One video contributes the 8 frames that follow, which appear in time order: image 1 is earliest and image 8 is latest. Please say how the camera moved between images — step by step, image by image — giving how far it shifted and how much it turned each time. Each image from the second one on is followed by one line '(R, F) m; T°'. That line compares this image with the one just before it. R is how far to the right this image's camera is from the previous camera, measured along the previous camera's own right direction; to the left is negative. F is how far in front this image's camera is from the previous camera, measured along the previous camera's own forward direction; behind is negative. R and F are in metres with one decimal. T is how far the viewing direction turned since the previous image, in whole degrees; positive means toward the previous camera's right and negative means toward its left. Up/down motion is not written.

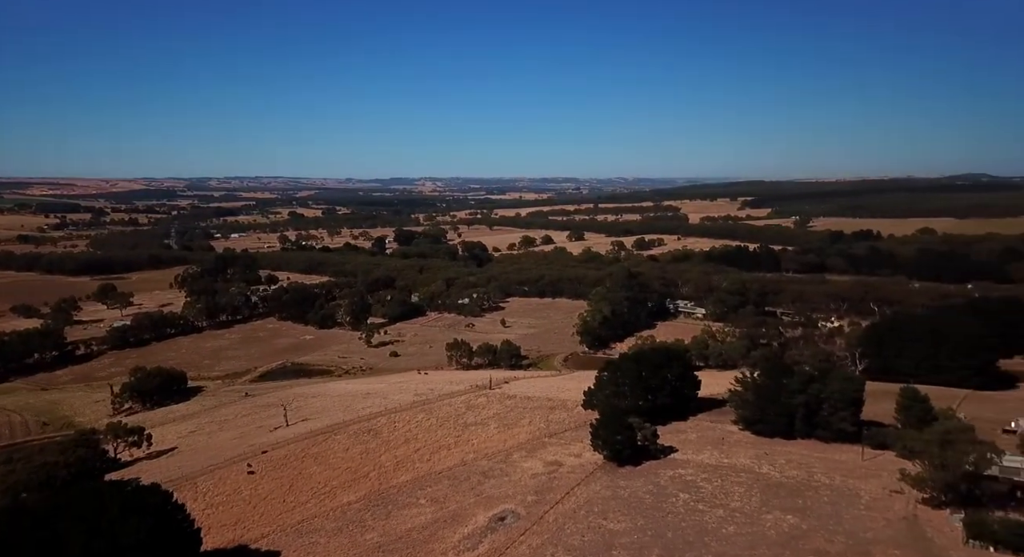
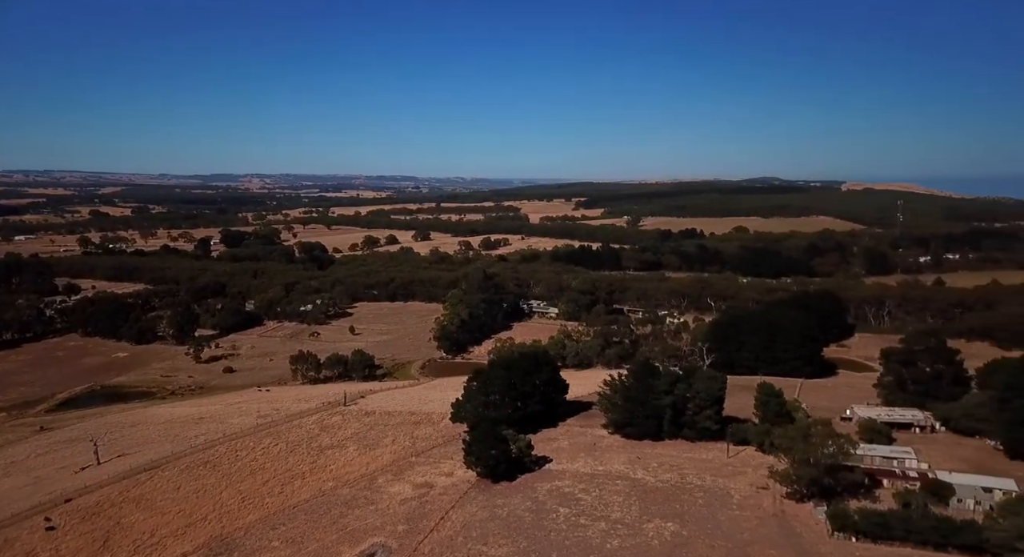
(-1.1, +2.4) m; +14°
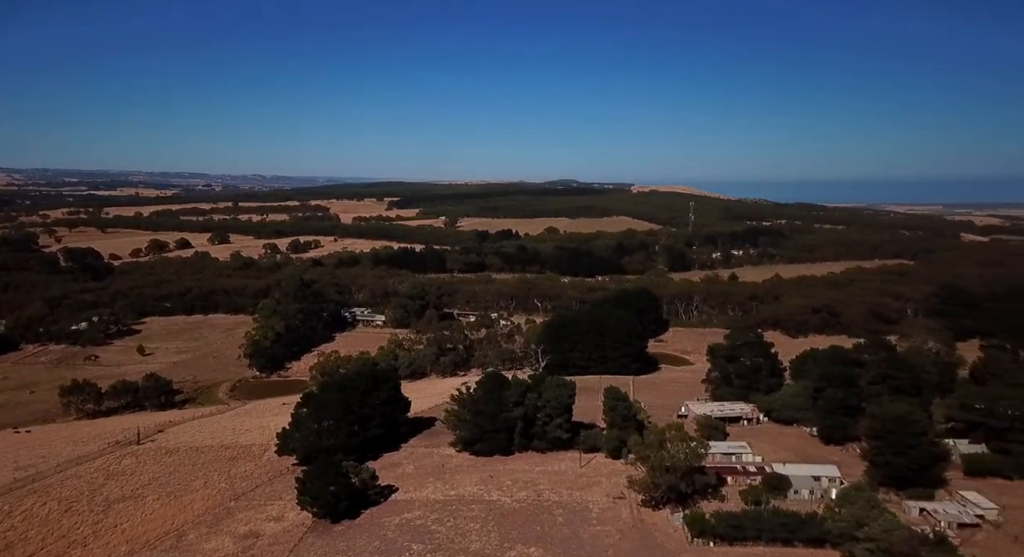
(-1.2, +2.8) m; +16°
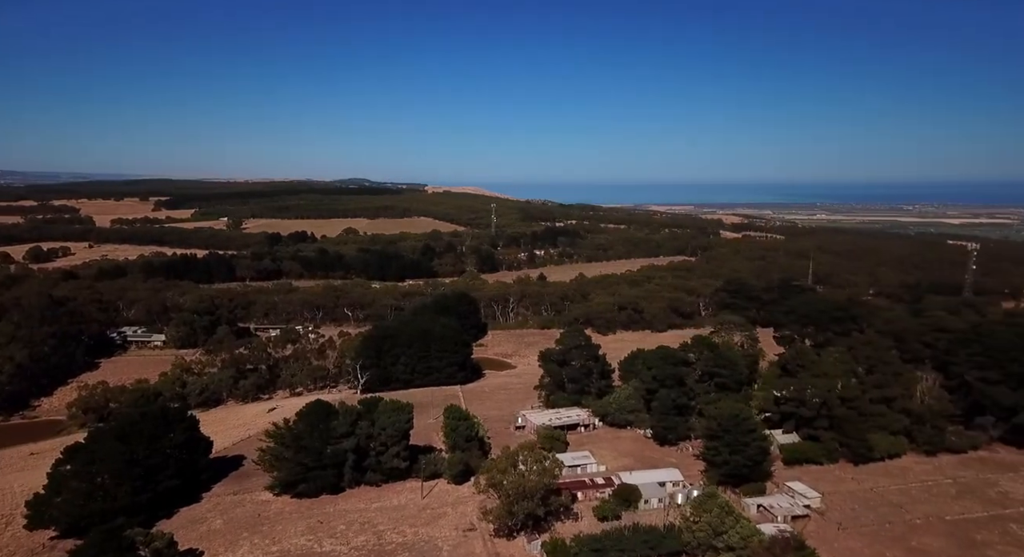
(-1.5, +3.1) m; +17°
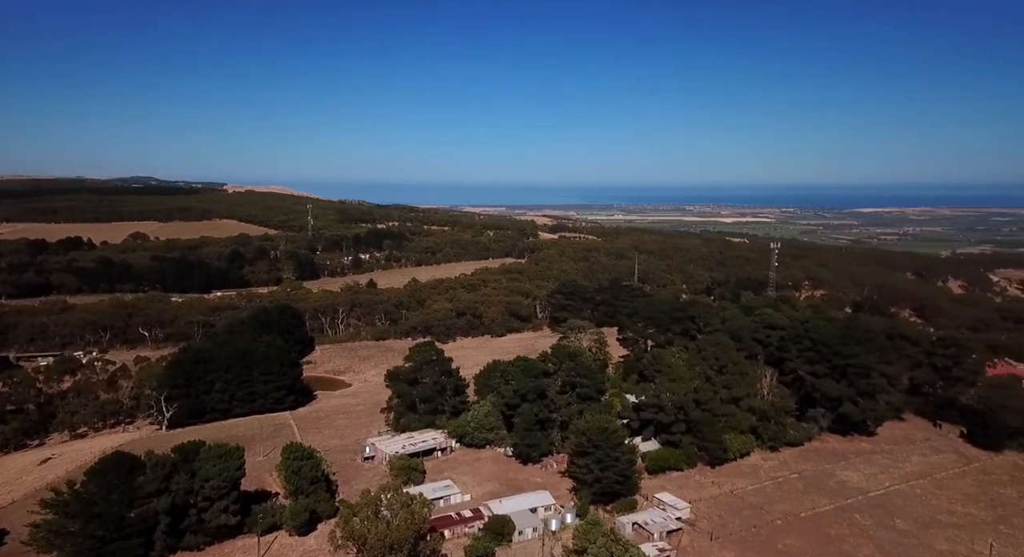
(-1.4, +3.1) m; +16°
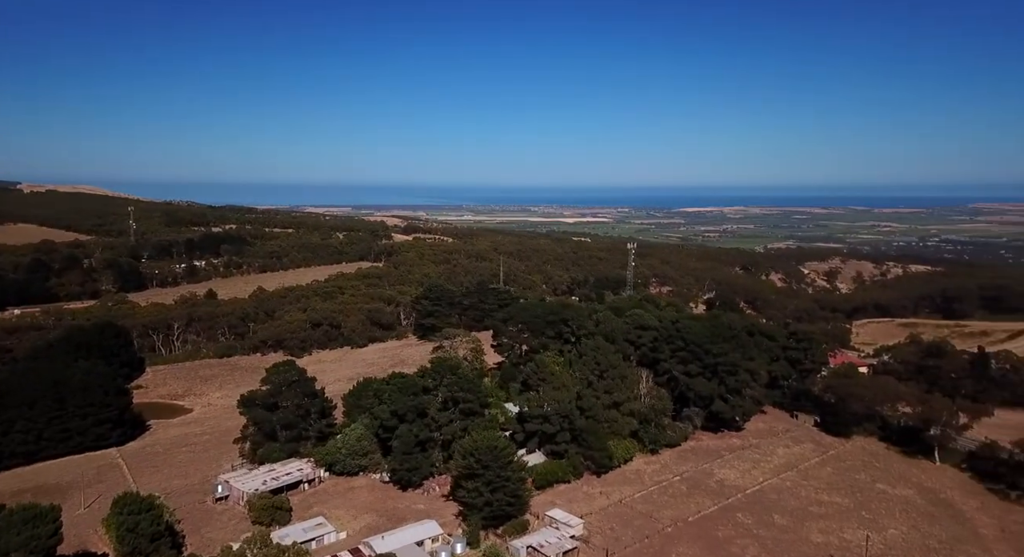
(-1.1, +2.2) m; +13°
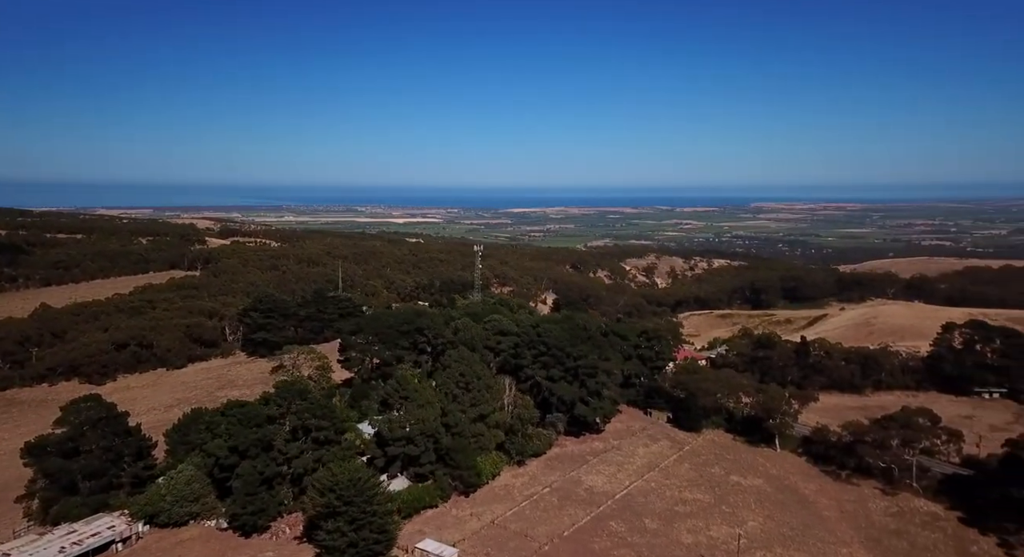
(-1.1, +2.3) m; +14°
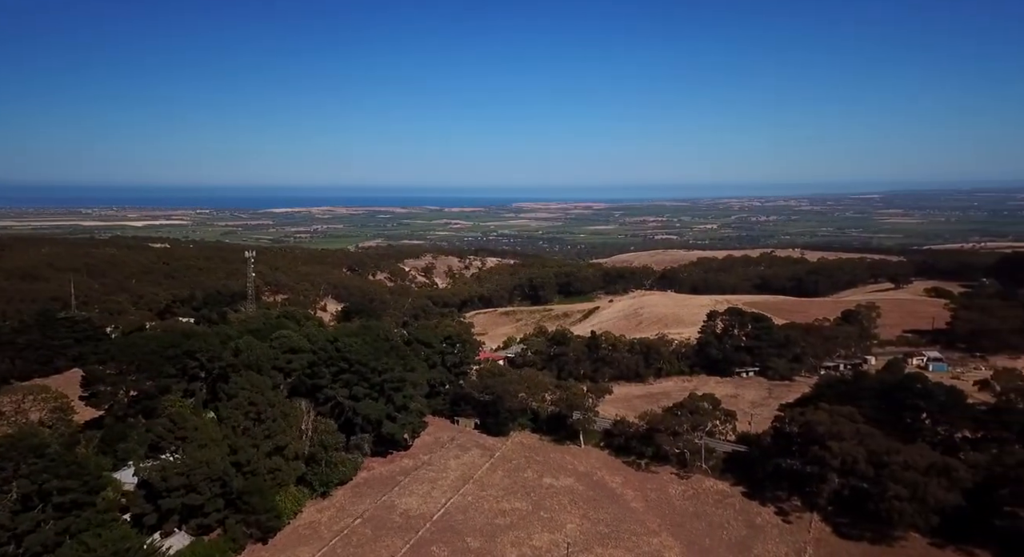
(-1.0, +2.4) m; +19°
